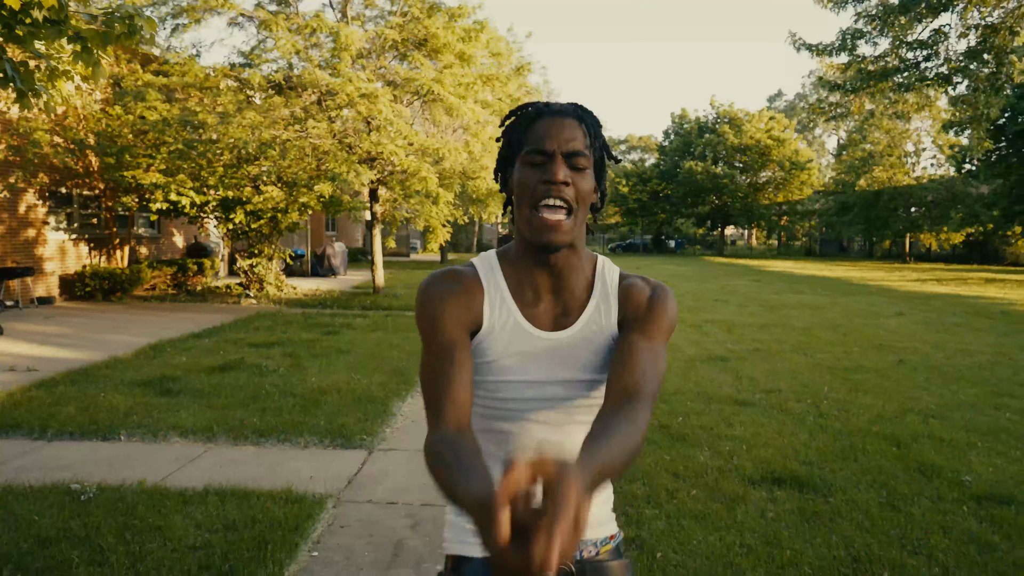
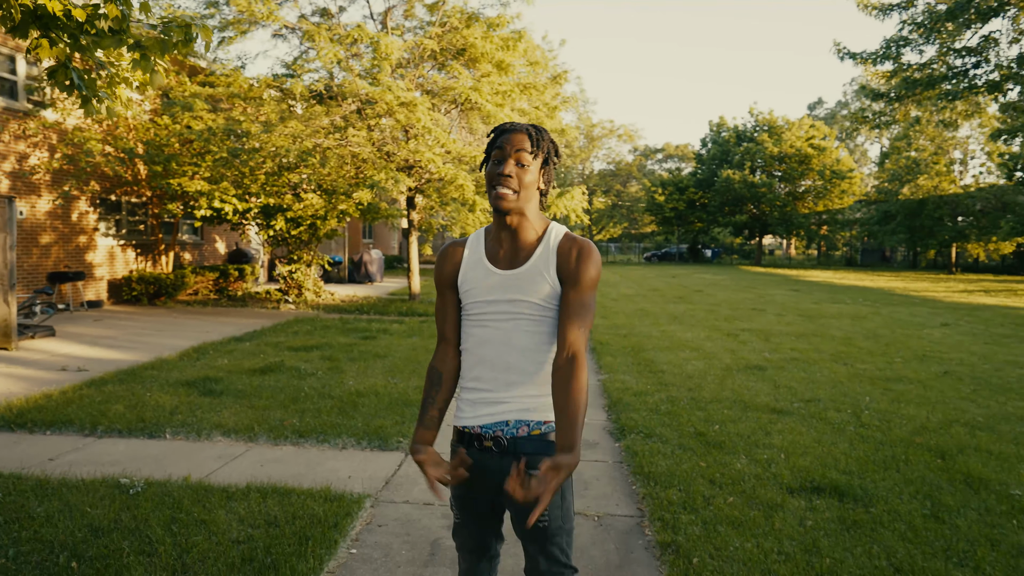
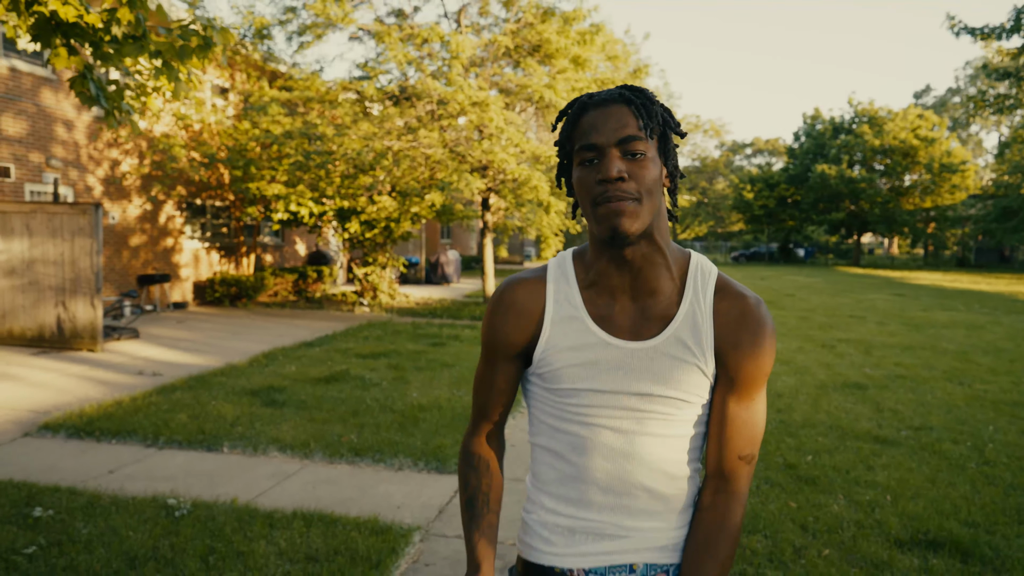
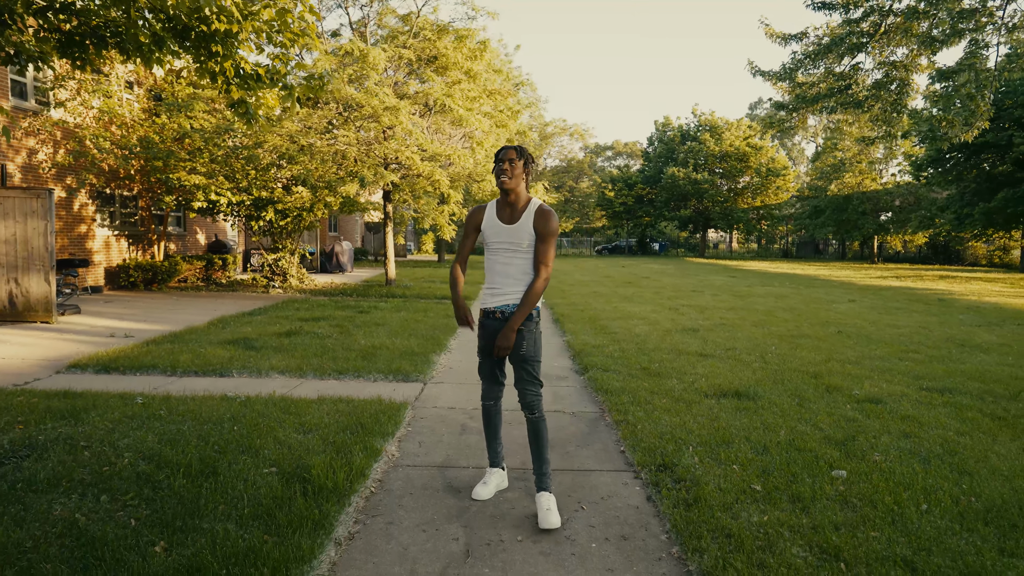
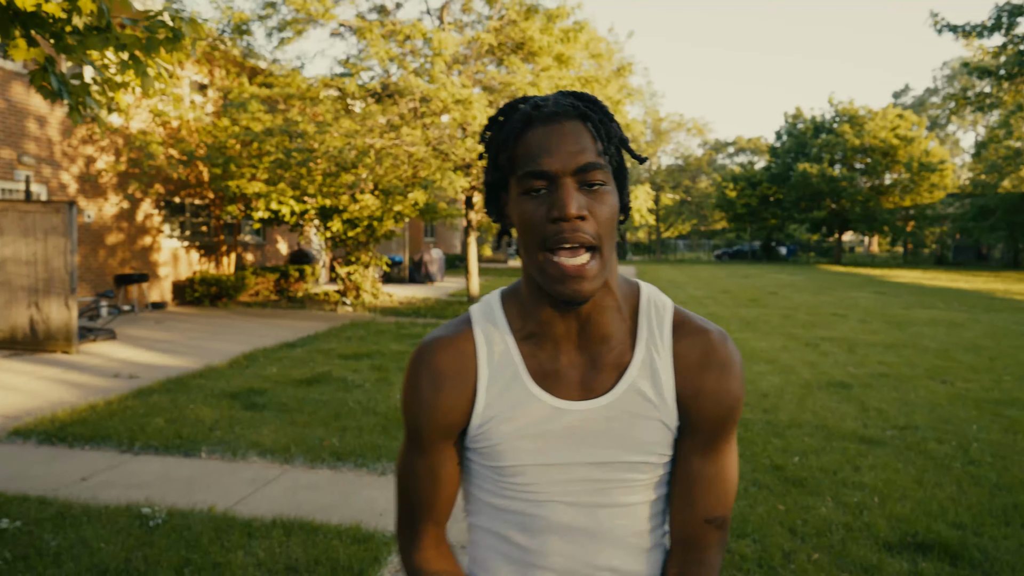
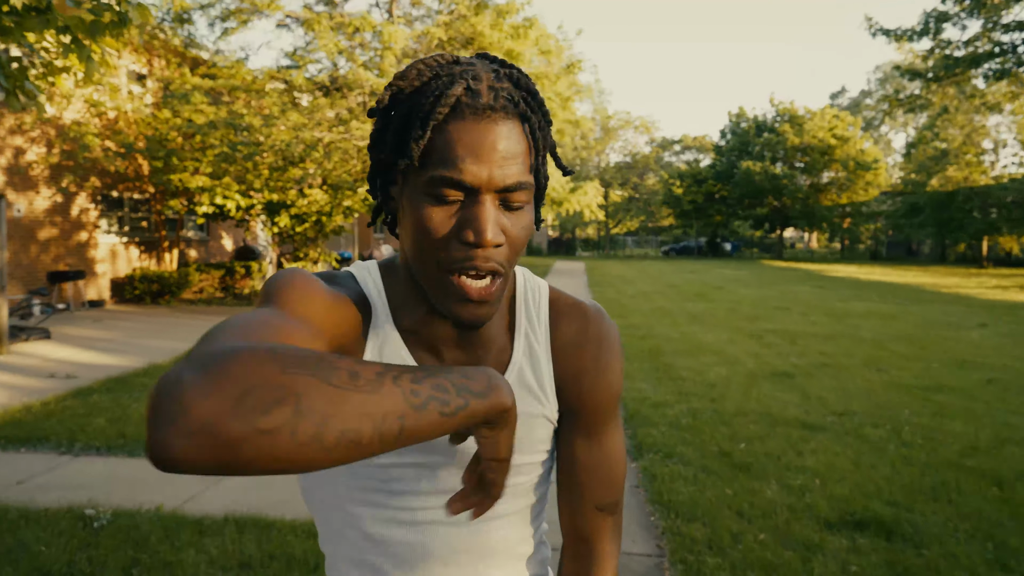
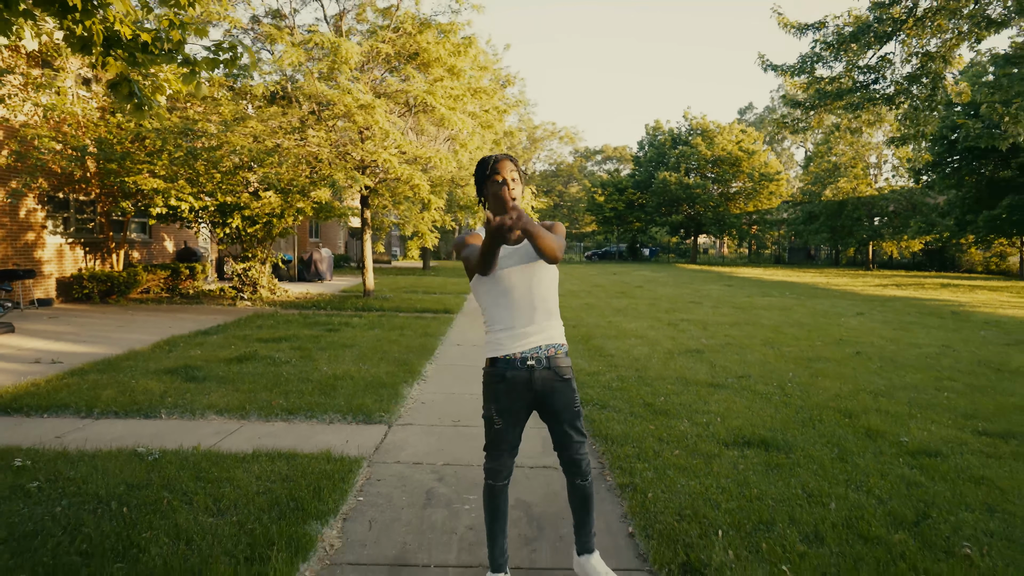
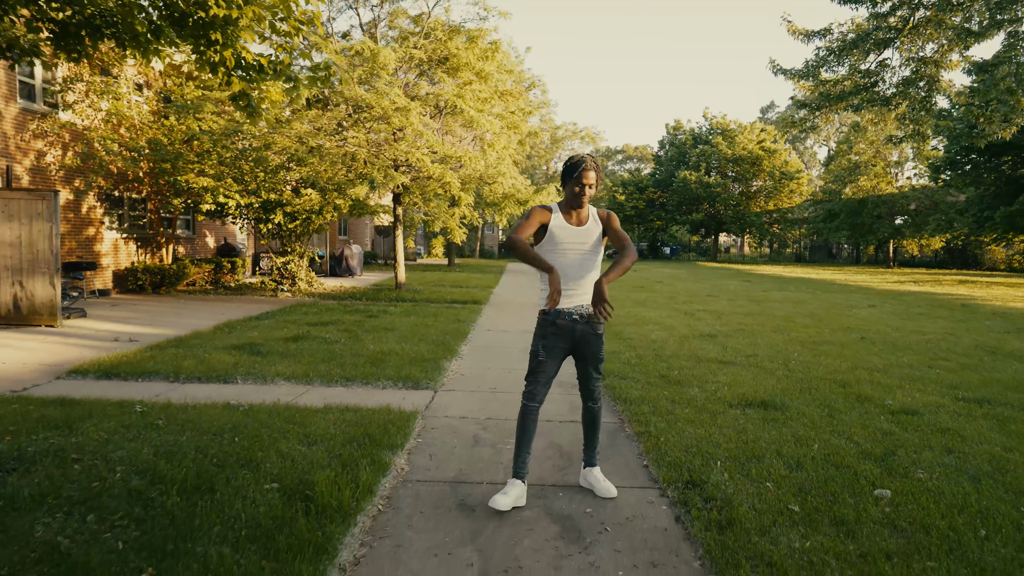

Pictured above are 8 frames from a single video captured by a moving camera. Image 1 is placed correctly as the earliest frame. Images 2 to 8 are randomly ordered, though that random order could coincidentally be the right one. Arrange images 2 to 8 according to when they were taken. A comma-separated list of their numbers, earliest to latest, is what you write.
6, 5, 3, 2, 7, 8, 4
